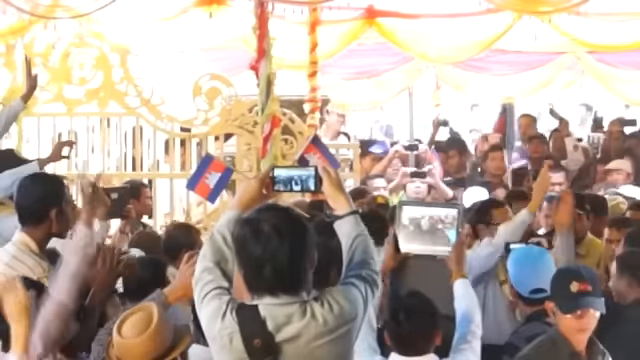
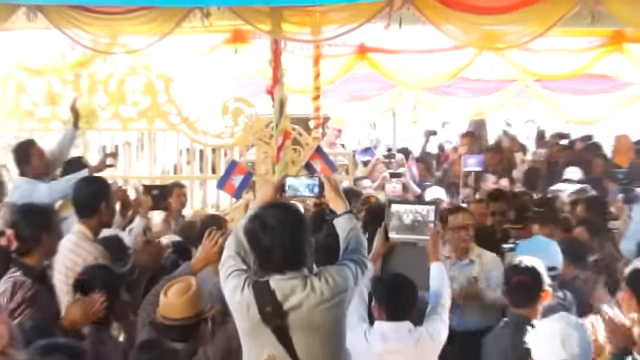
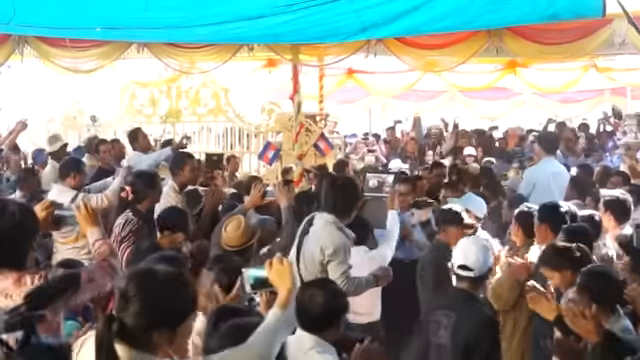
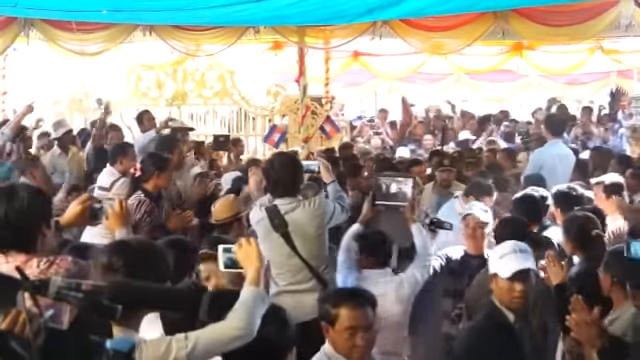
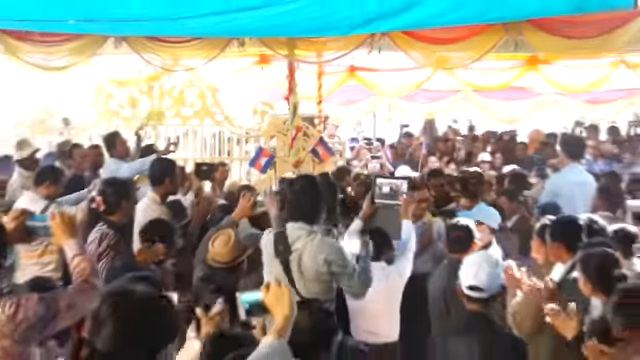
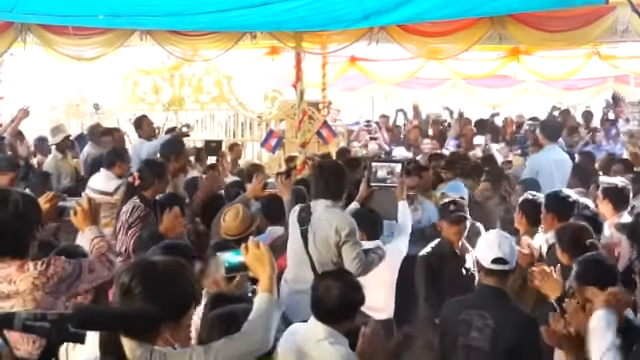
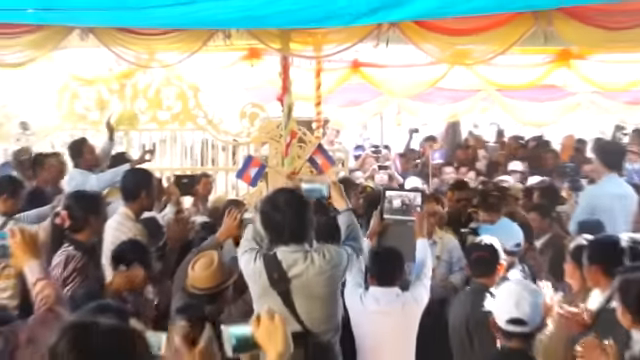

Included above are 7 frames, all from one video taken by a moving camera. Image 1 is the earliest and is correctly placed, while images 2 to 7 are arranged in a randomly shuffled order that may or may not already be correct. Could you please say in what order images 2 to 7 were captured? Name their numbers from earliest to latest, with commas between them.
2, 7, 5, 3, 6, 4
